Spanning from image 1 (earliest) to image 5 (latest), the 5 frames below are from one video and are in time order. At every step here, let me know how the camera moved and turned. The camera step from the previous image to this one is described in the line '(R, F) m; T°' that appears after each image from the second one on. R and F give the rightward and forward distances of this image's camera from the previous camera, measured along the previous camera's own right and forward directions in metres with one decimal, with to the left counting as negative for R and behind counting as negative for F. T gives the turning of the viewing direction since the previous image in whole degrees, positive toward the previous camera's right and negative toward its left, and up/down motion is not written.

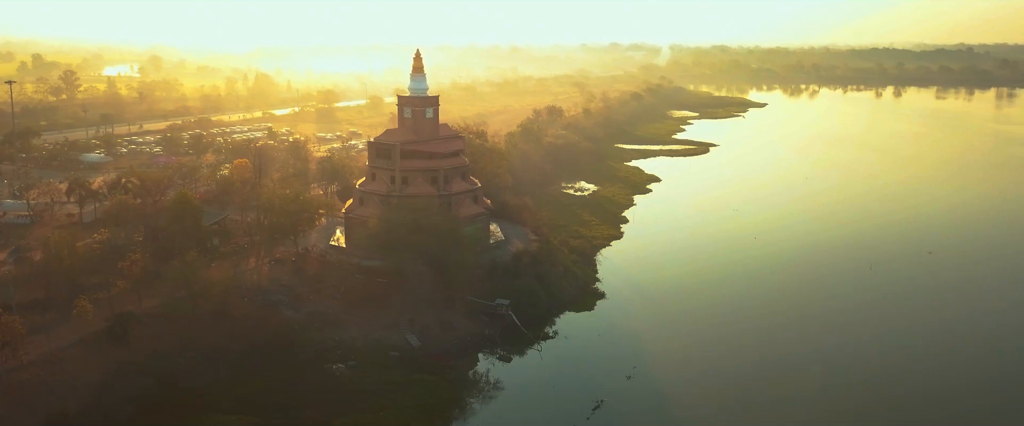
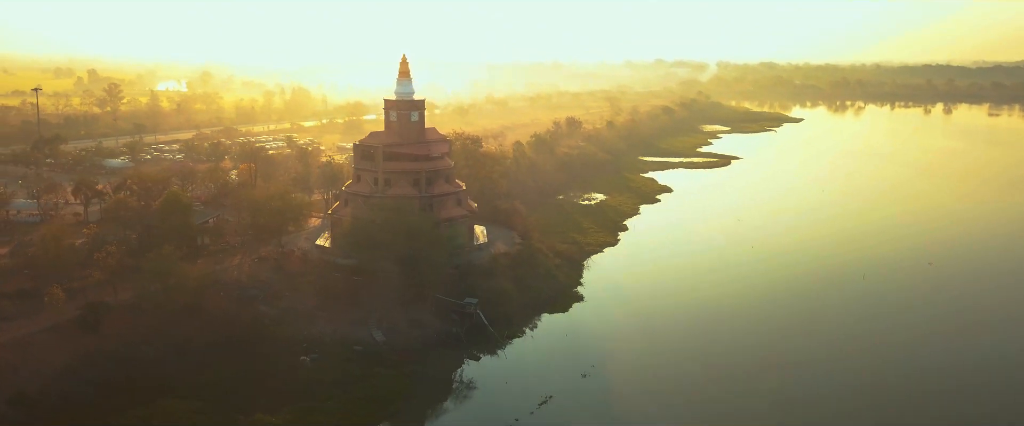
(+2.1, -0.2) m; -3°
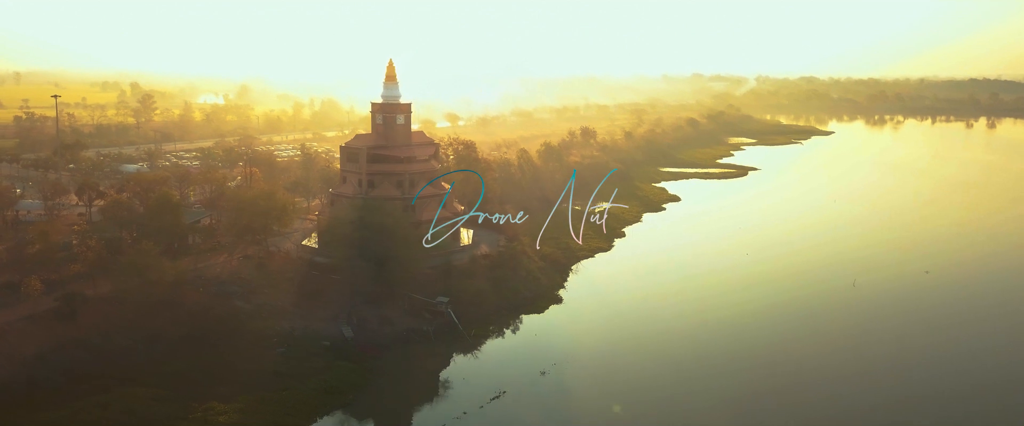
(+1.8, -0.1) m; -3°
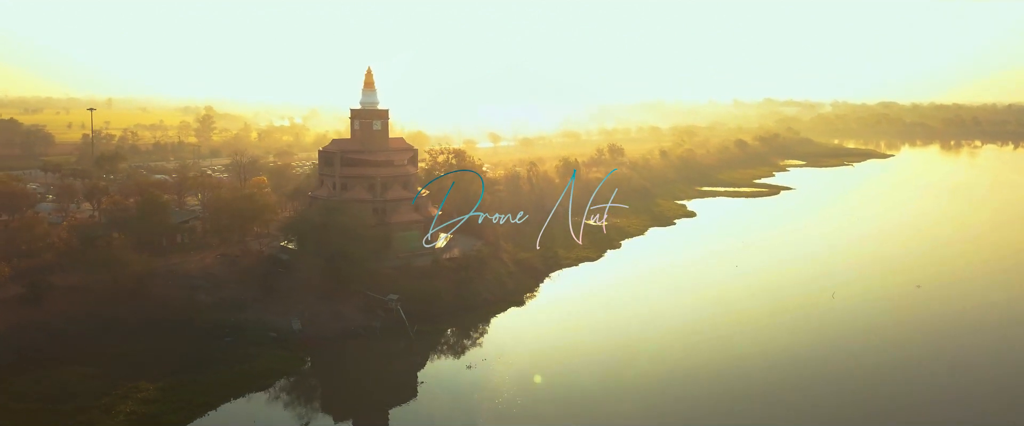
(+3.4, -0.2) m; -5°
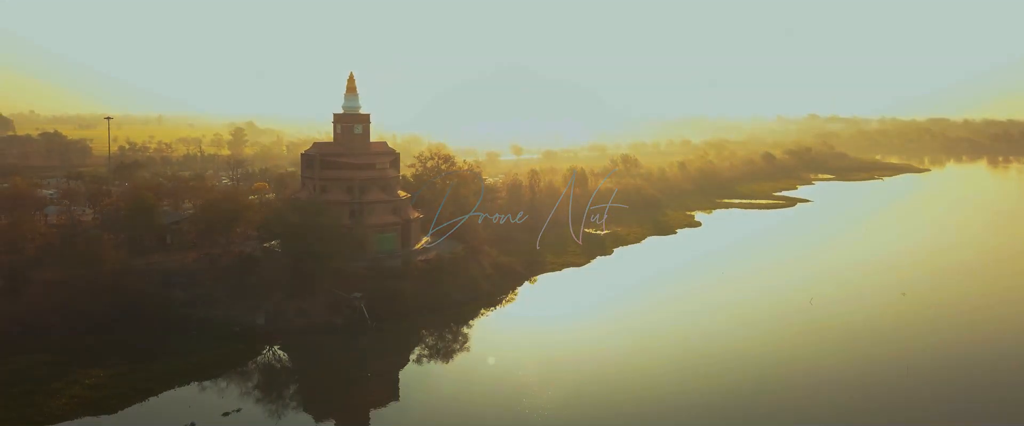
(+2.2, -0.2) m; -3°
